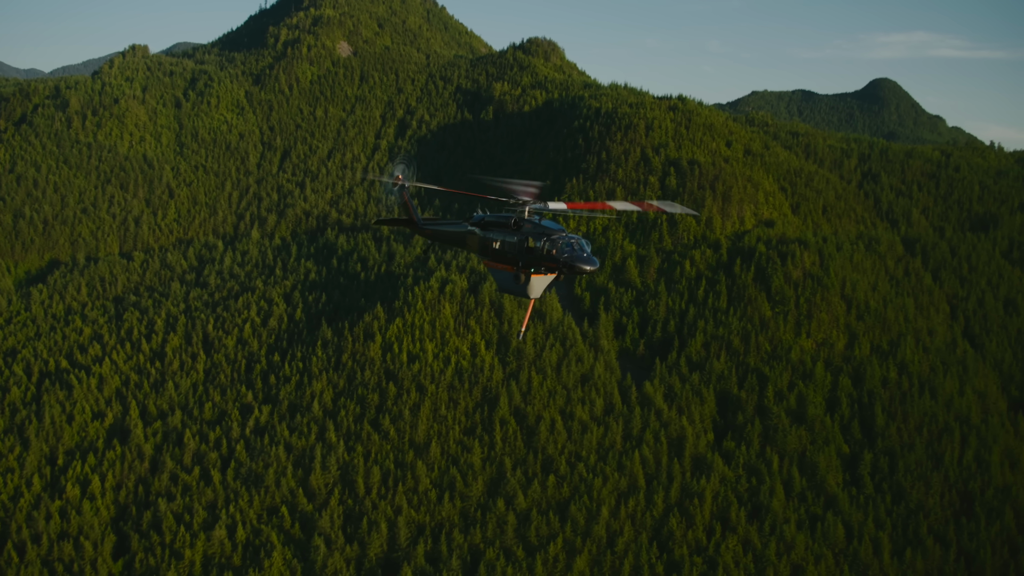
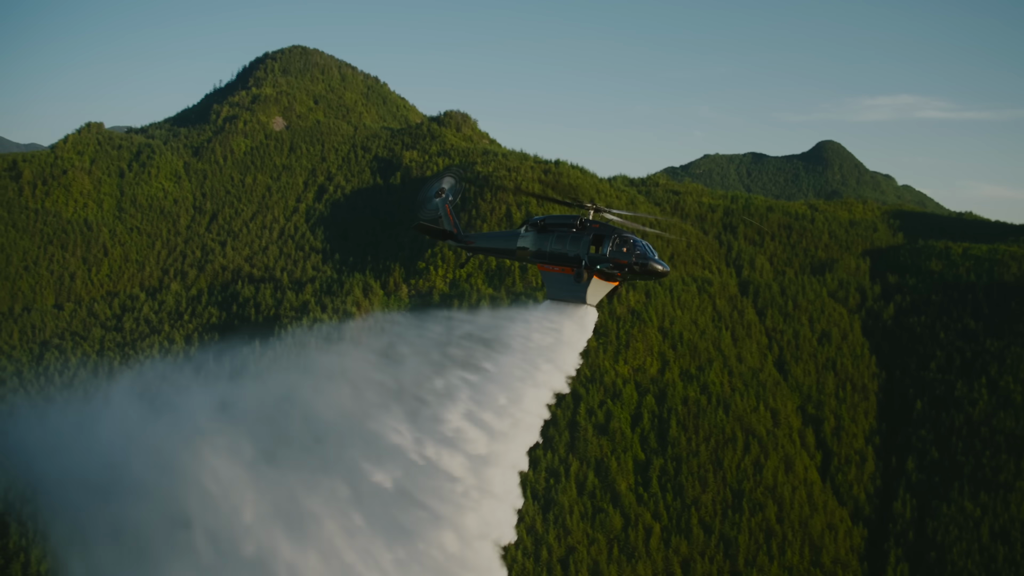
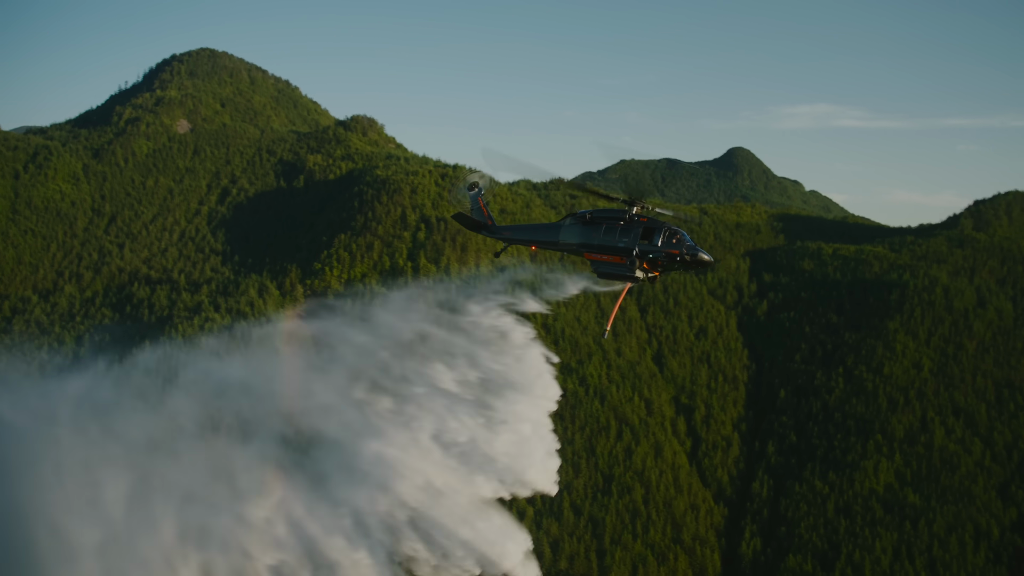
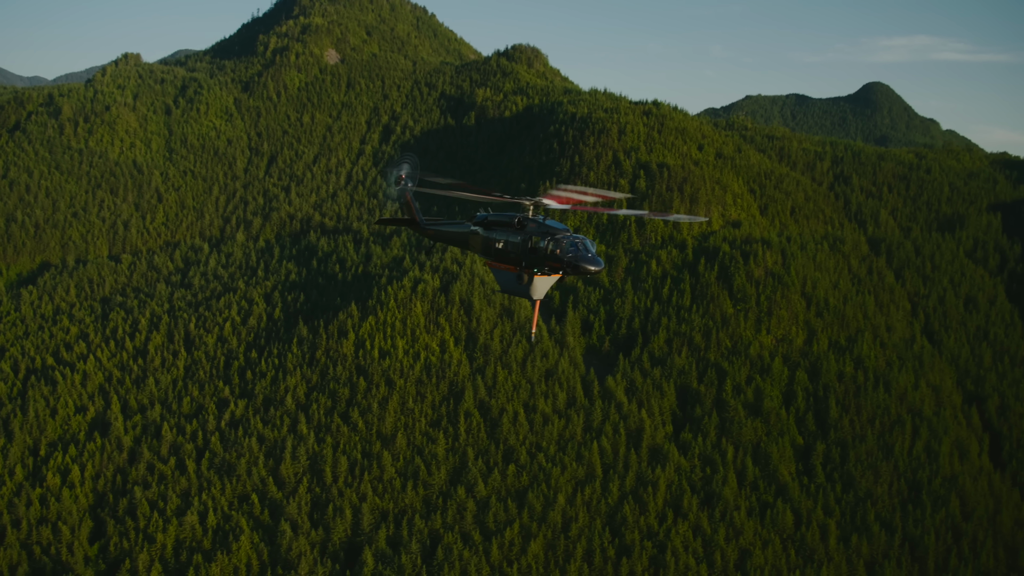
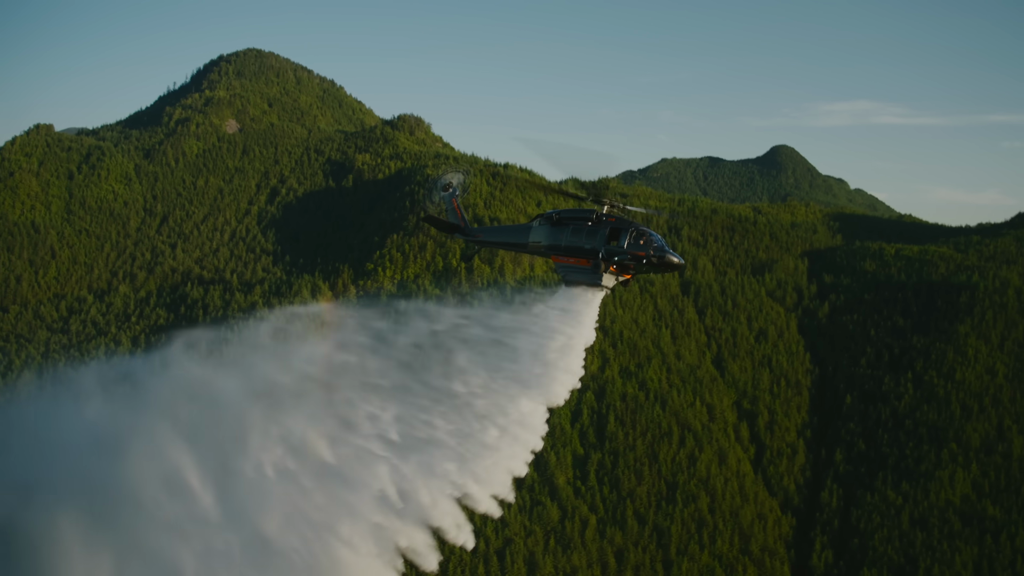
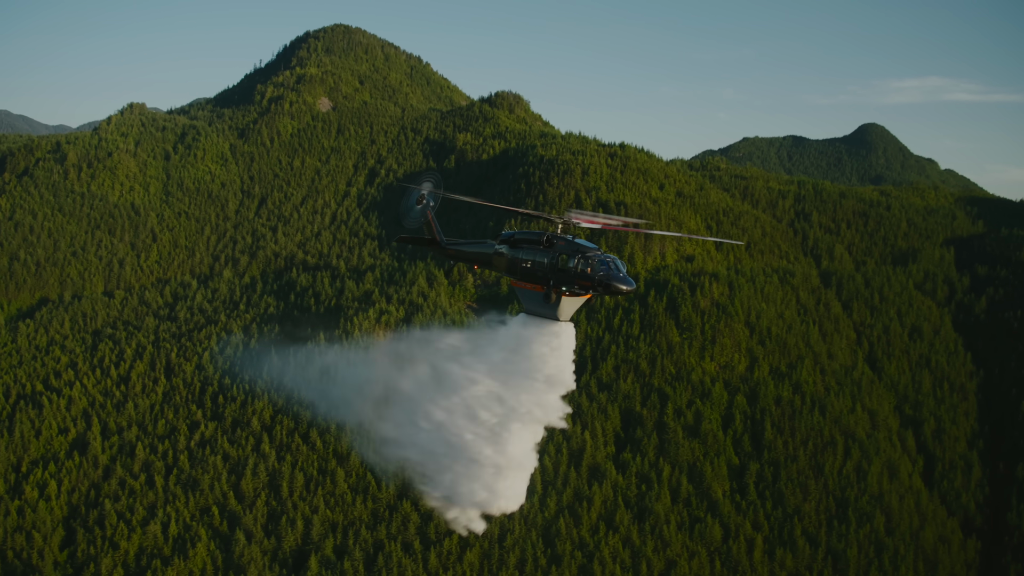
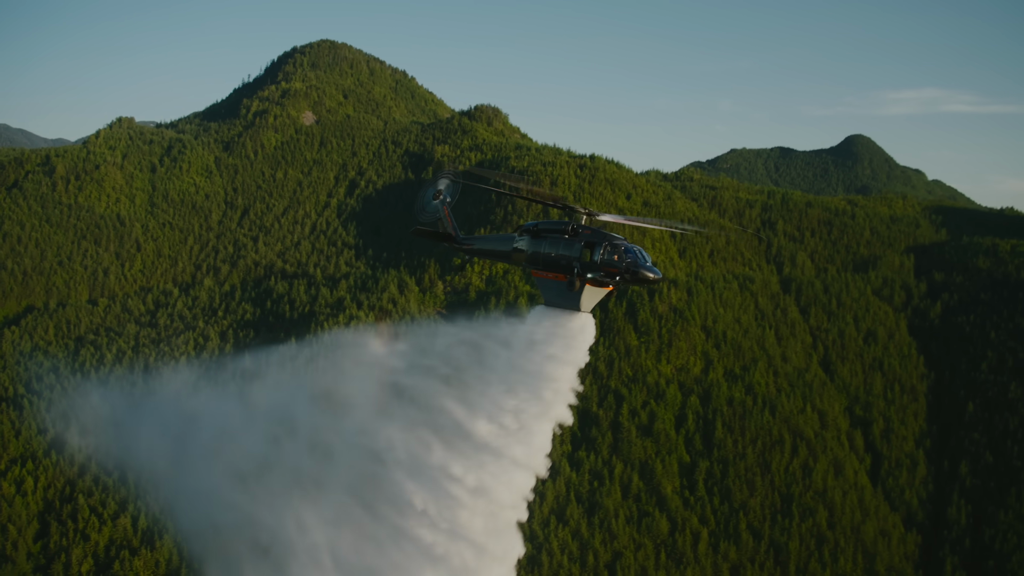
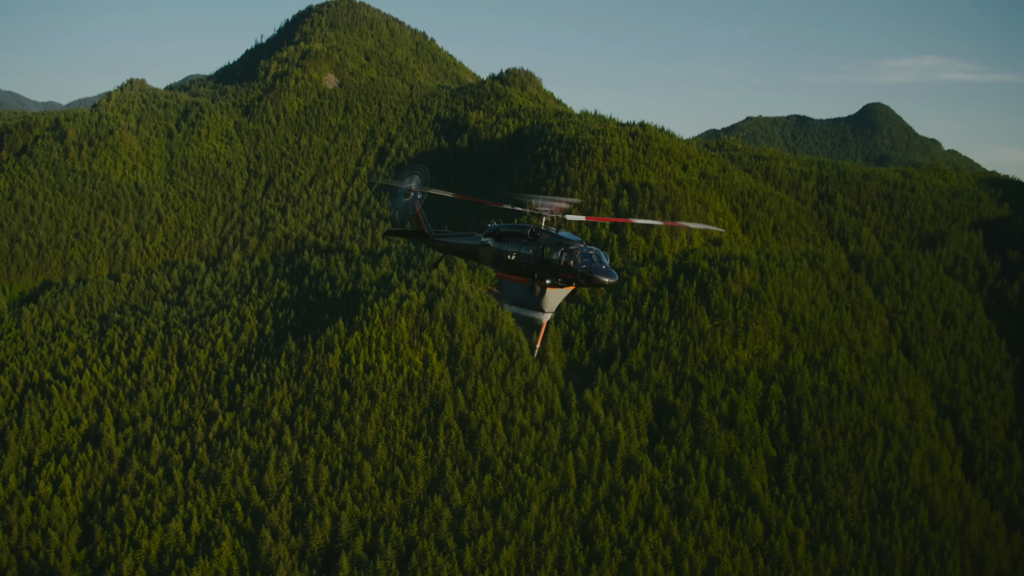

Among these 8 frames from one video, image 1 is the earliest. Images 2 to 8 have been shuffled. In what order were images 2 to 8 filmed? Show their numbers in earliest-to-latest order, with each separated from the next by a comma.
4, 8, 6, 7, 2, 5, 3
